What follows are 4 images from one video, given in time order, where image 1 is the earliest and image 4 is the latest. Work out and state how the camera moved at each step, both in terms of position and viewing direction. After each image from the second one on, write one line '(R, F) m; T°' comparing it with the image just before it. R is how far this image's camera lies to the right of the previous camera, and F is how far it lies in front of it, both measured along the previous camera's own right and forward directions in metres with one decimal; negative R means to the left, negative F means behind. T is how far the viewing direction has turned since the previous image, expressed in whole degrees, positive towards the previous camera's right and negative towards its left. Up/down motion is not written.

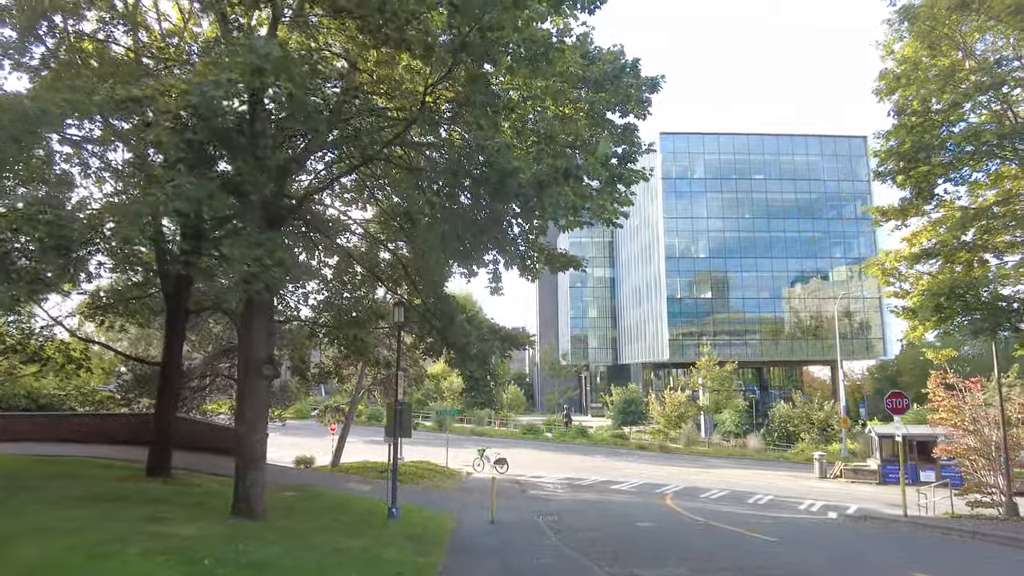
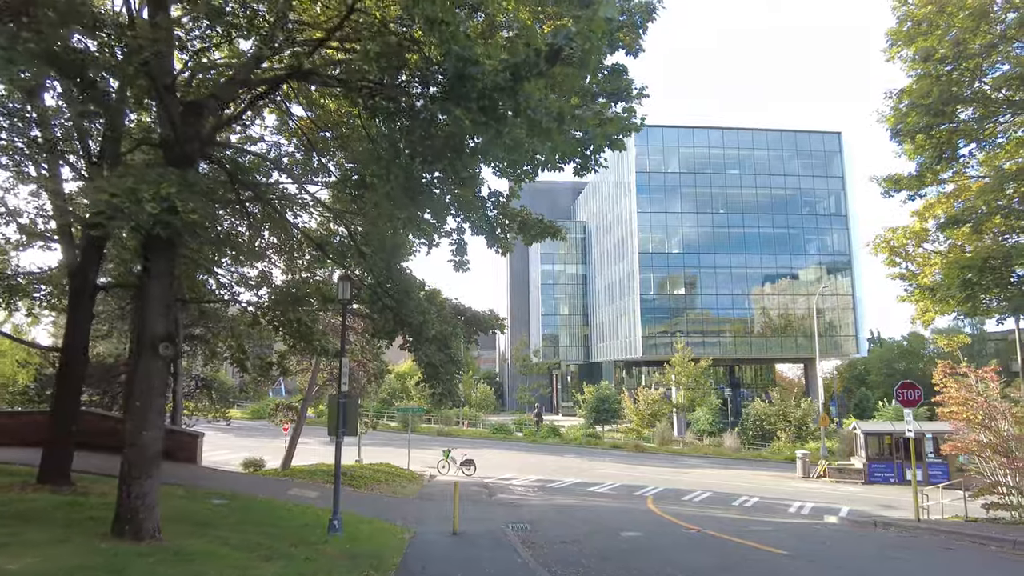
(+0.1, +2.0) m; +3°
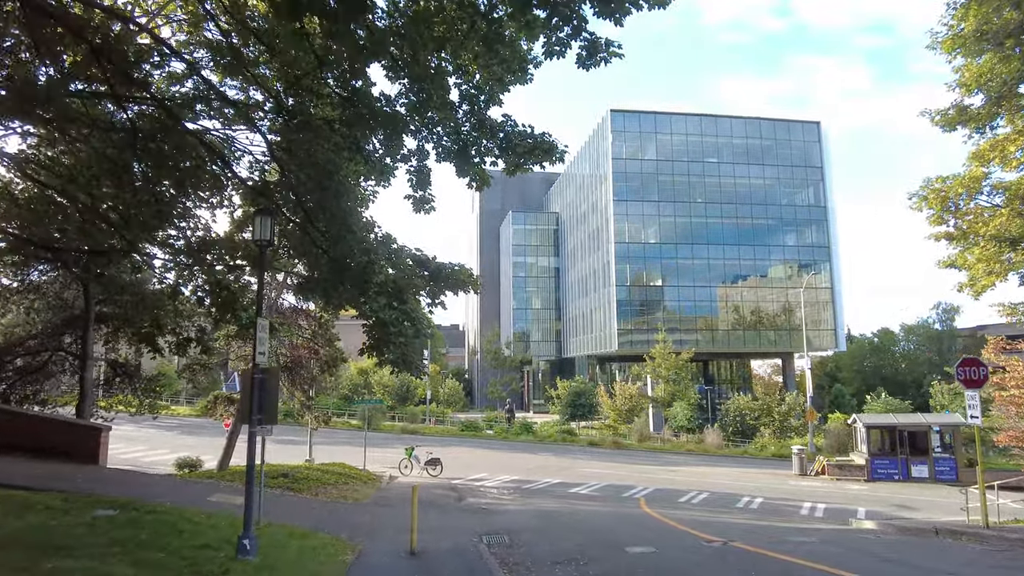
(-0.1, +2.9) m; +3°
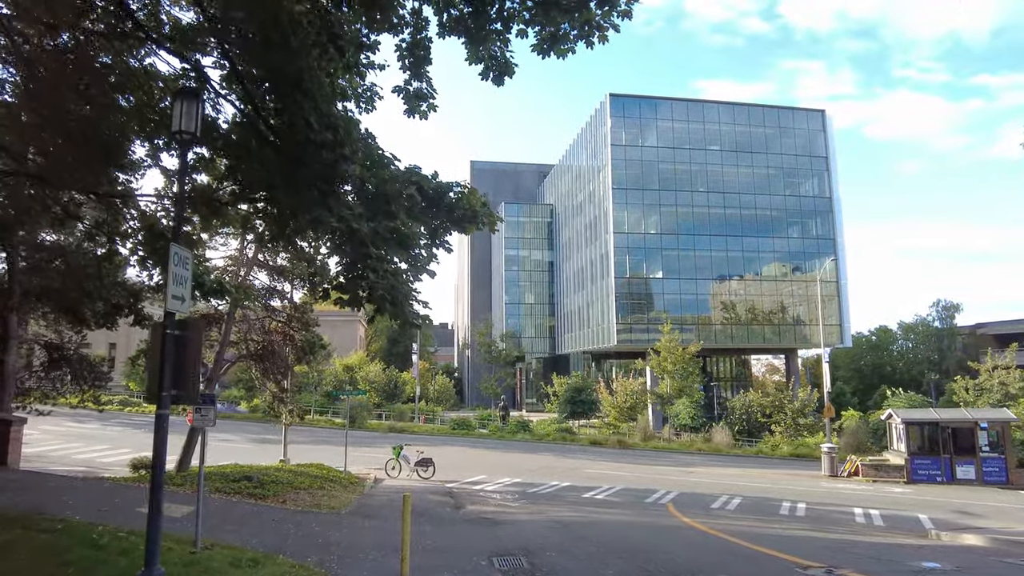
(-0.5, +2.8) m; +1°
